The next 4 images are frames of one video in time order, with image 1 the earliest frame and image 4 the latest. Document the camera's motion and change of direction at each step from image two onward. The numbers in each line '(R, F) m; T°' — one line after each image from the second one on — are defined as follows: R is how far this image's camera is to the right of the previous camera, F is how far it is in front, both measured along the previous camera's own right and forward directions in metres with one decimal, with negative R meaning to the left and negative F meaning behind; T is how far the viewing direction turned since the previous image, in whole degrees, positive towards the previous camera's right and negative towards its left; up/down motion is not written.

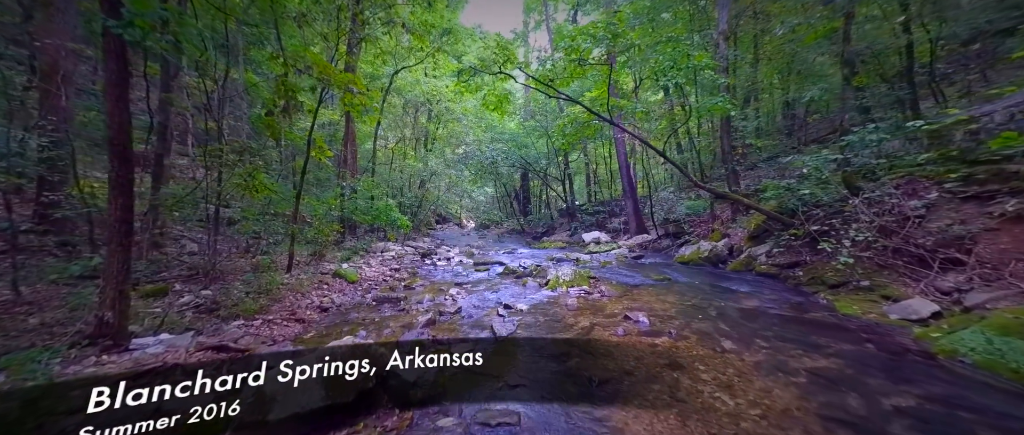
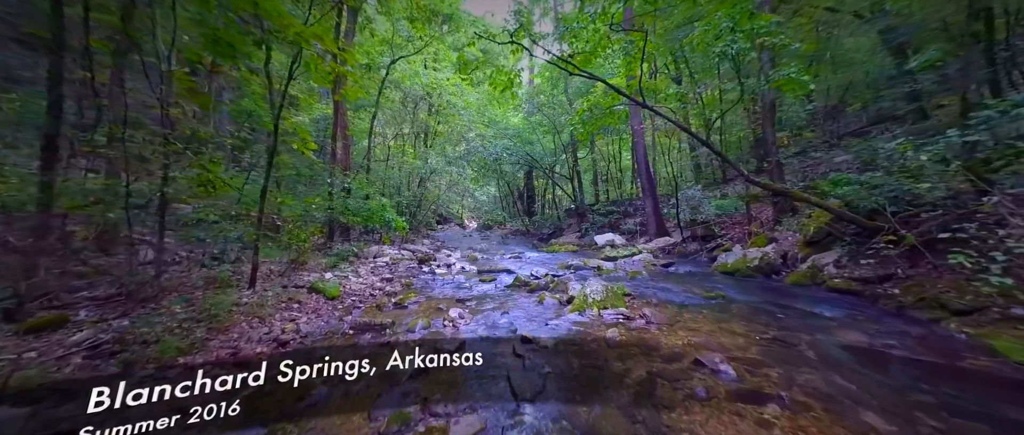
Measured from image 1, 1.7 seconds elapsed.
(-0.2, +1.3) m; 0°
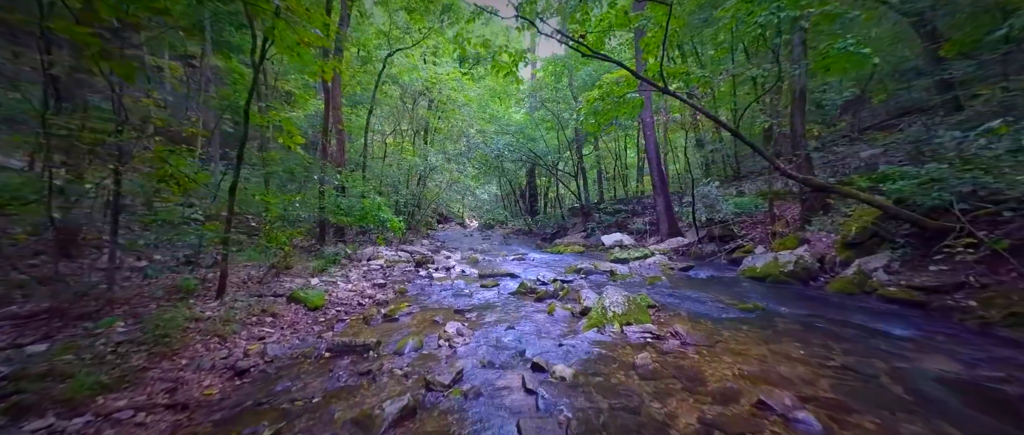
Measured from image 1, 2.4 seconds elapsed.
(-0.1, +0.7) m; 0°
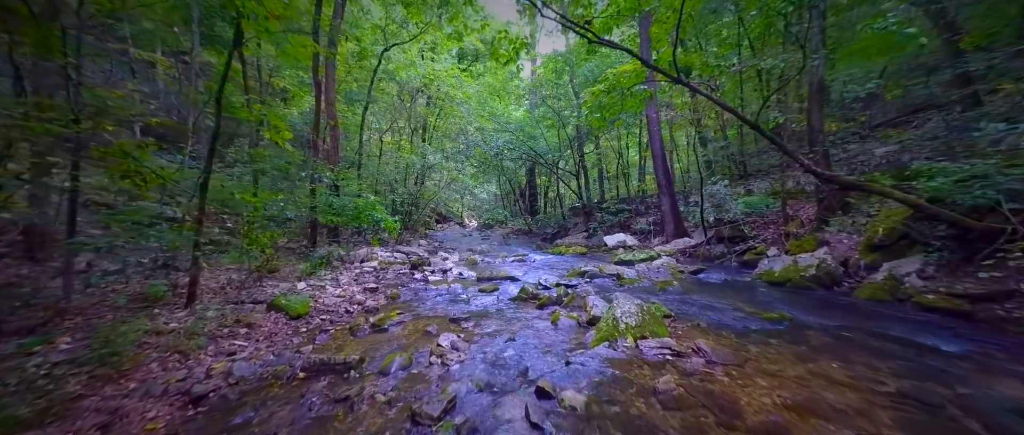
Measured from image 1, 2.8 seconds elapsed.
(0.0, +0.4) m; 0°
